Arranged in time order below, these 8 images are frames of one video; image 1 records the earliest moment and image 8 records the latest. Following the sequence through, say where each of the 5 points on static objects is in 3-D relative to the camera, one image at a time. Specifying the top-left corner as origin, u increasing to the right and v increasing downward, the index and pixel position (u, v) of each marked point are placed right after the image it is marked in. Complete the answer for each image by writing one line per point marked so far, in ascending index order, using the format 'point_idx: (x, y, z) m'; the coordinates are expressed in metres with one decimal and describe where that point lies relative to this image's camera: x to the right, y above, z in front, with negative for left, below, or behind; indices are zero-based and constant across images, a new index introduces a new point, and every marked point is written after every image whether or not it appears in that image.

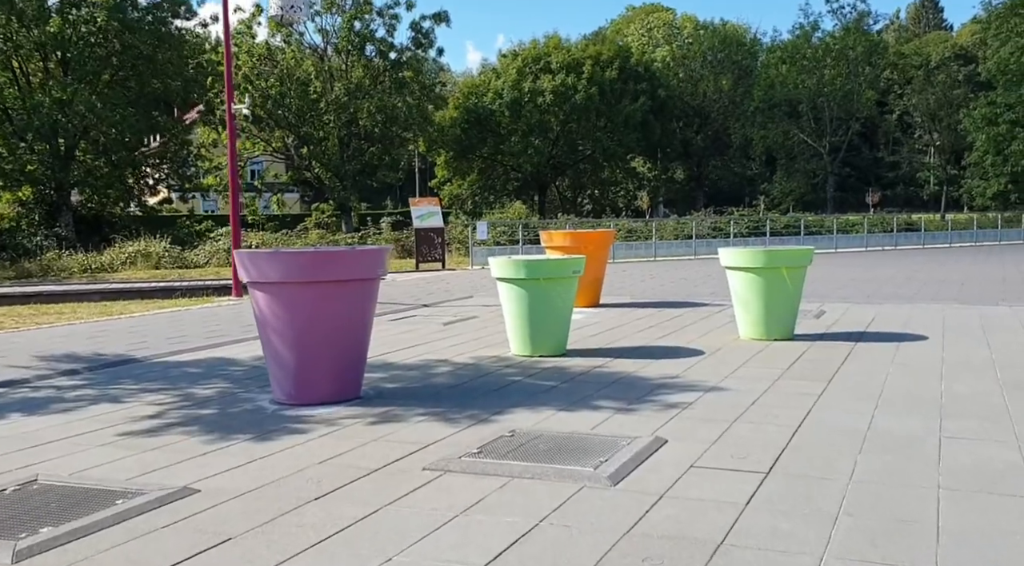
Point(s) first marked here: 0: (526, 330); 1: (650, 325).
0: (+0.1, -0.4, +10.0) m
1: (+1.6, -0.5, +12.4) m
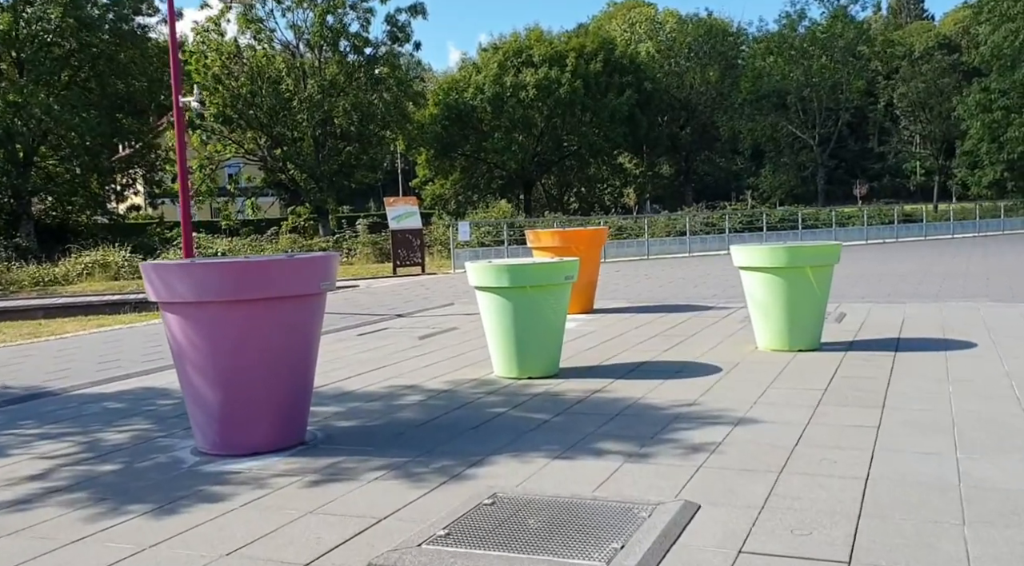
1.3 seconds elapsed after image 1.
0: (0.0, -0.5, +8.5) m
1: (+1.4, -0.5, +10.9) m
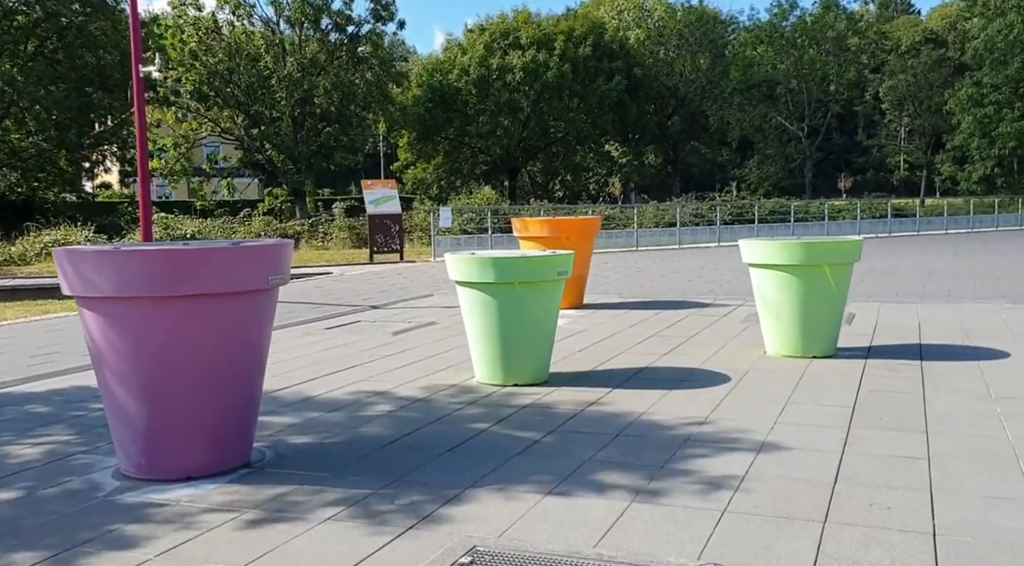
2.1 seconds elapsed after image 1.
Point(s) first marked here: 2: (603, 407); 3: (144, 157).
0: (-0.1, -0.4, +7.5) m
1: (+1.3, -0.5, +10.0) m
2: (+0.5, -0.7, +6.5) m
3: (-4.7, +1.5, +13.9) m
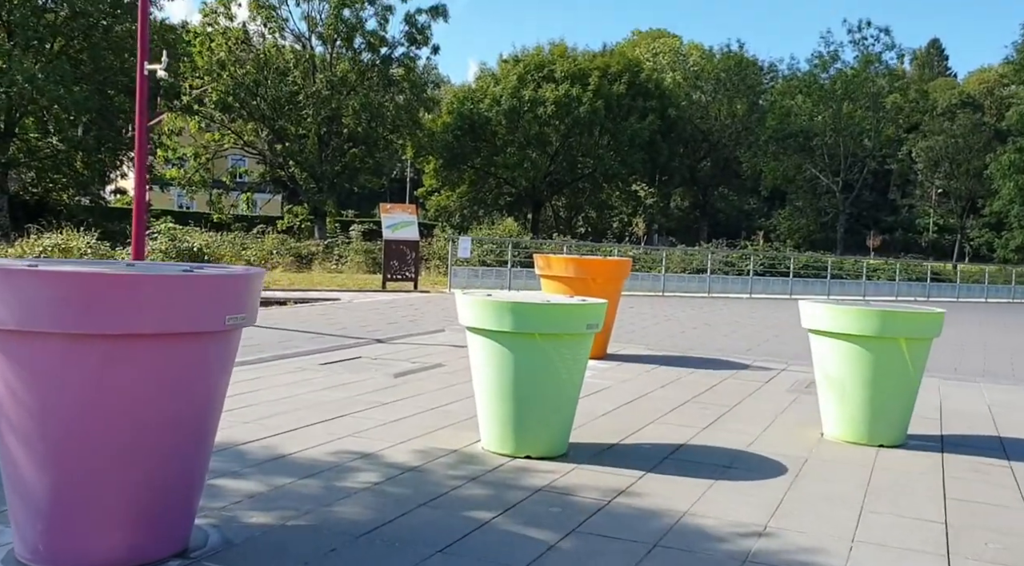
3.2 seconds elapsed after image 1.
0: (0.0, -0.7, +6.3) m
1: (+1.4, -0.9, +8.8) m
2: (+0.6, -1.0, +5.3) m
3: (-4.3, +1.4, +12.8) m
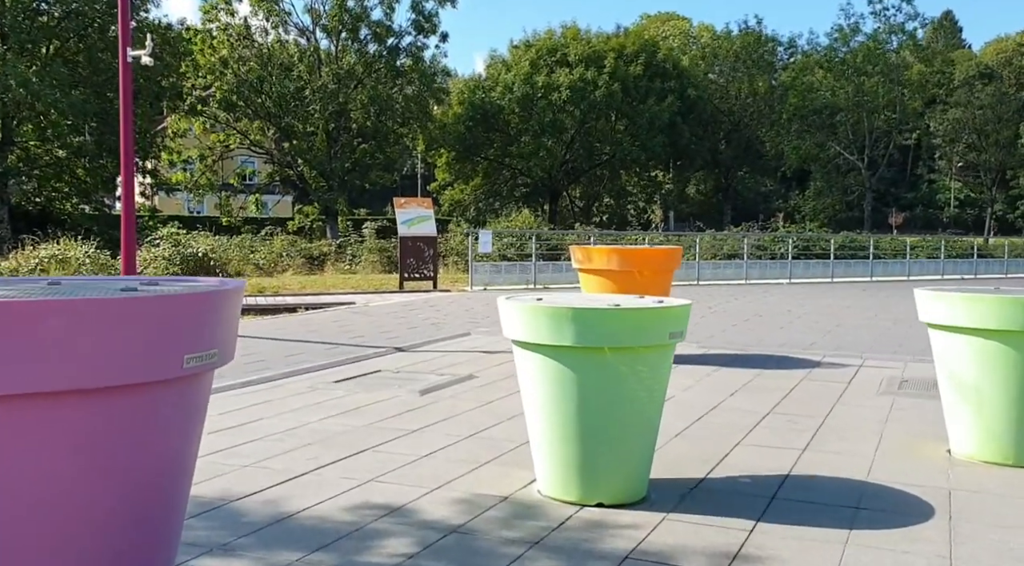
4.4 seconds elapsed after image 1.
0: (+0.3, -0.7, +5.0) m
1: (+1.7, -0.9, +7.4) m
2: (+0.9, -1.0, +3.9) m
3: (-4.0, +1.2, +11.5) m
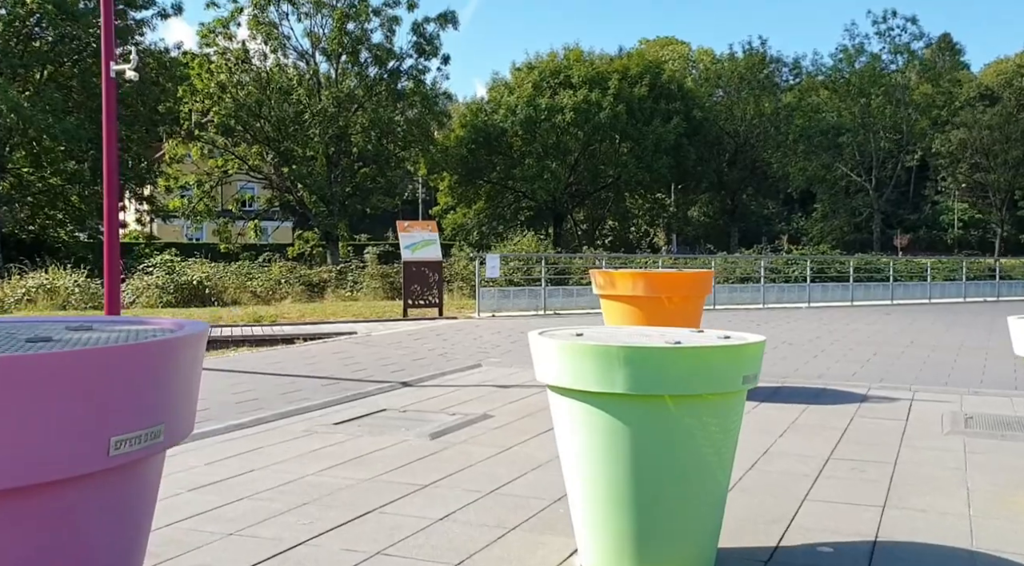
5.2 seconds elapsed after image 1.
0: (+0.4, -0.9, +4.1) m
1: (+1.9, -1.0, +6.5) m
2: (+1.0, -1.1, +3.1) m
3: (-3.9, +0.9, +10.7) m
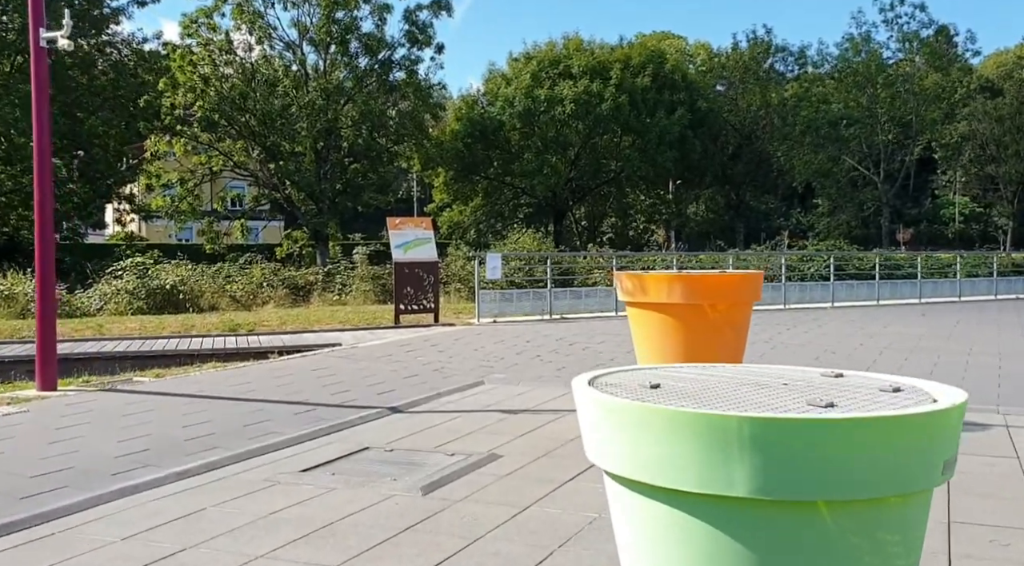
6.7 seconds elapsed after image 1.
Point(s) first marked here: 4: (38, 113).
0: (+0.5, -0.9, +2.5) m
1: (+2.0, -1.1, +4.9) m
2: (+1.1, -1.2, +1.4) m
3: (-3.9, +0.9, +9.1) m
4: (-3.9, +1.5, +9.0) m
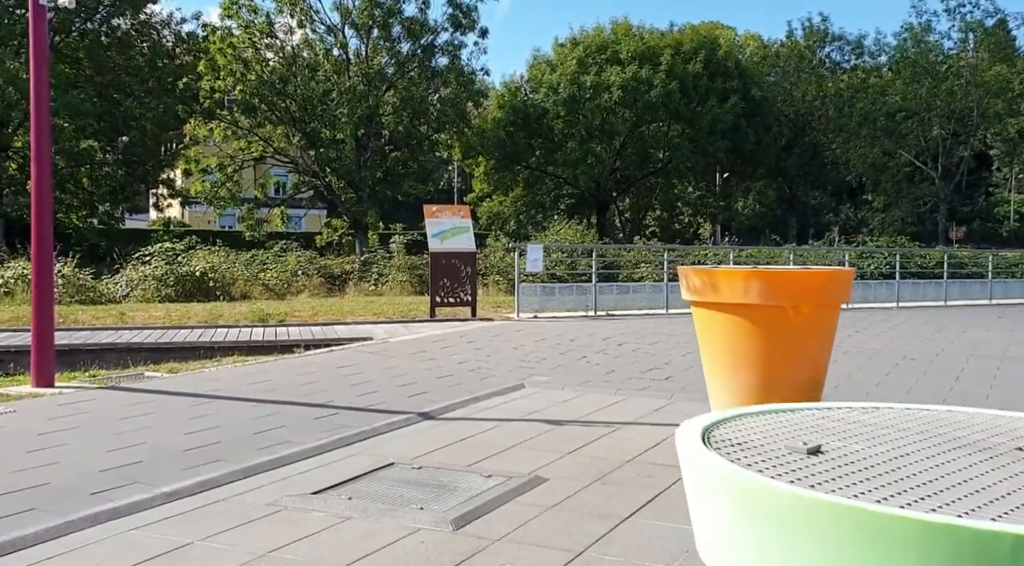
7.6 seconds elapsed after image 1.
0: (+0.6, -0.9, +1.5) m
1: (+2.1, -1.1, +3.8) m
2: (+1.2, -1.2, +0.4) m
3: (-3.5, +1.0, +8.2) m
4: (-3.5, +1.6, +8.1) m
